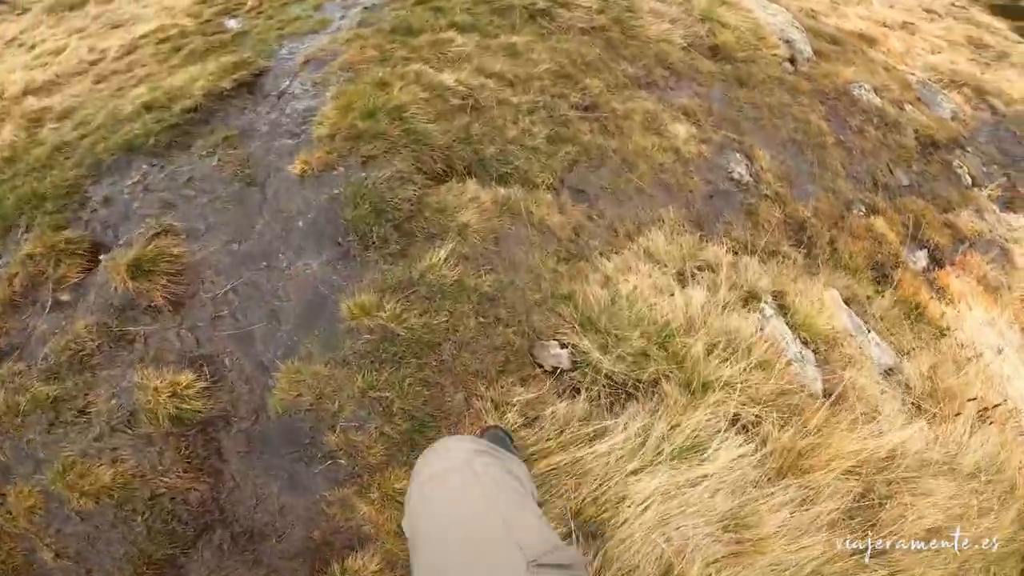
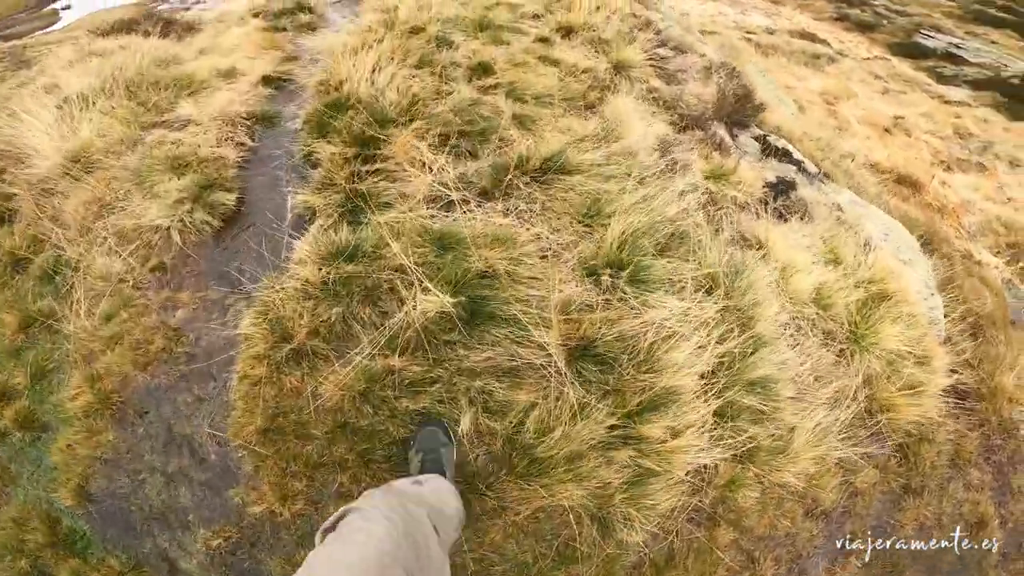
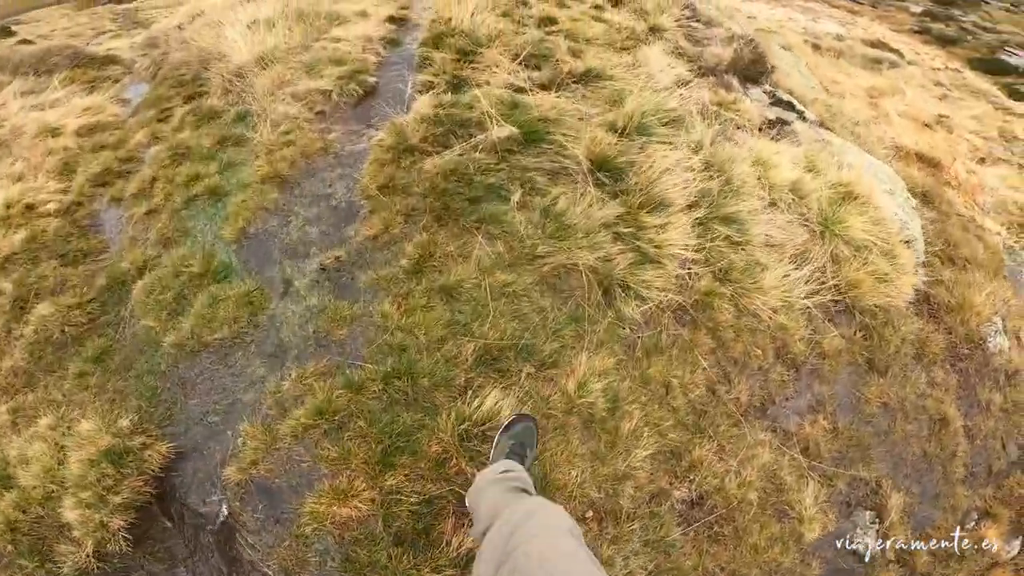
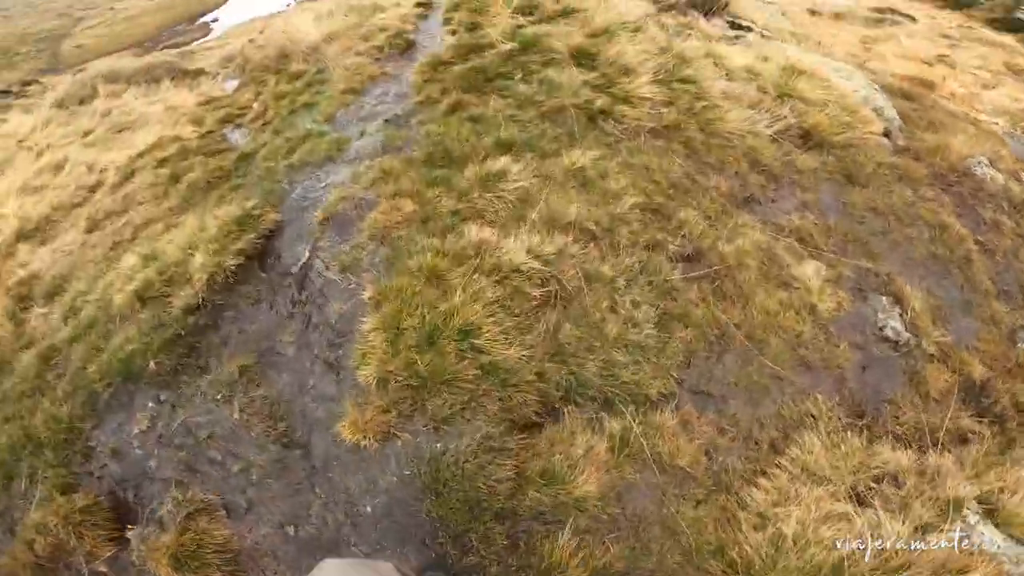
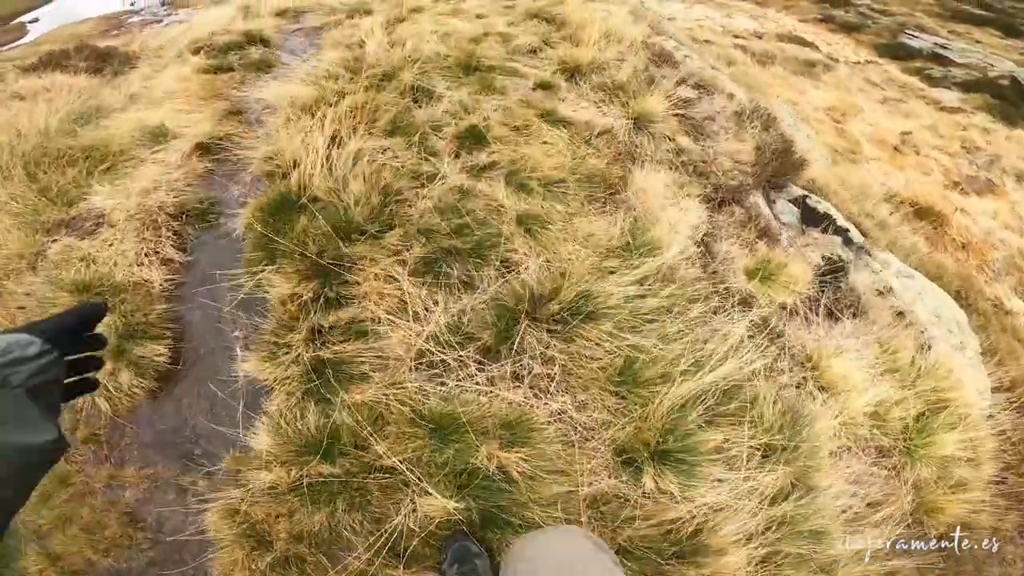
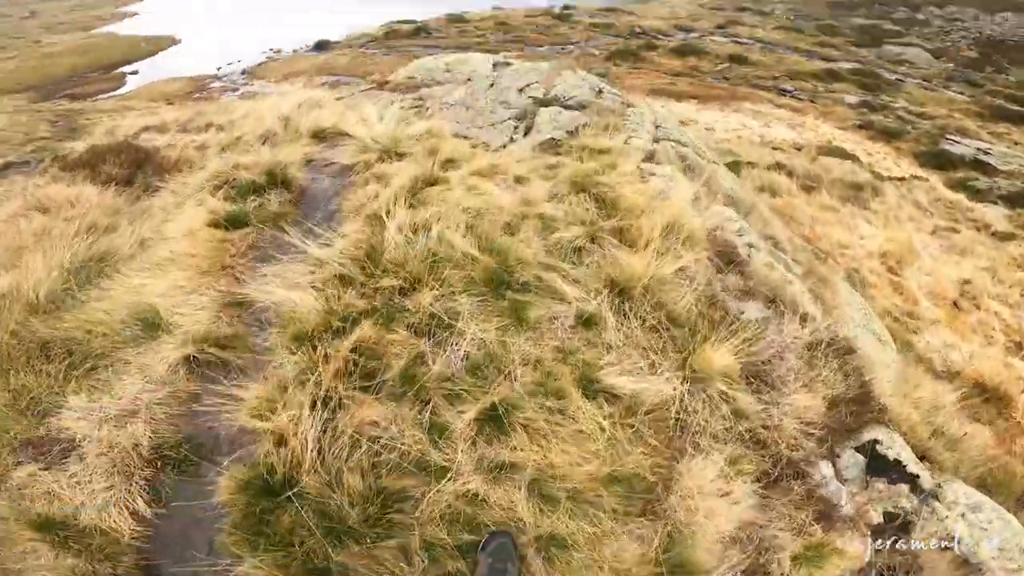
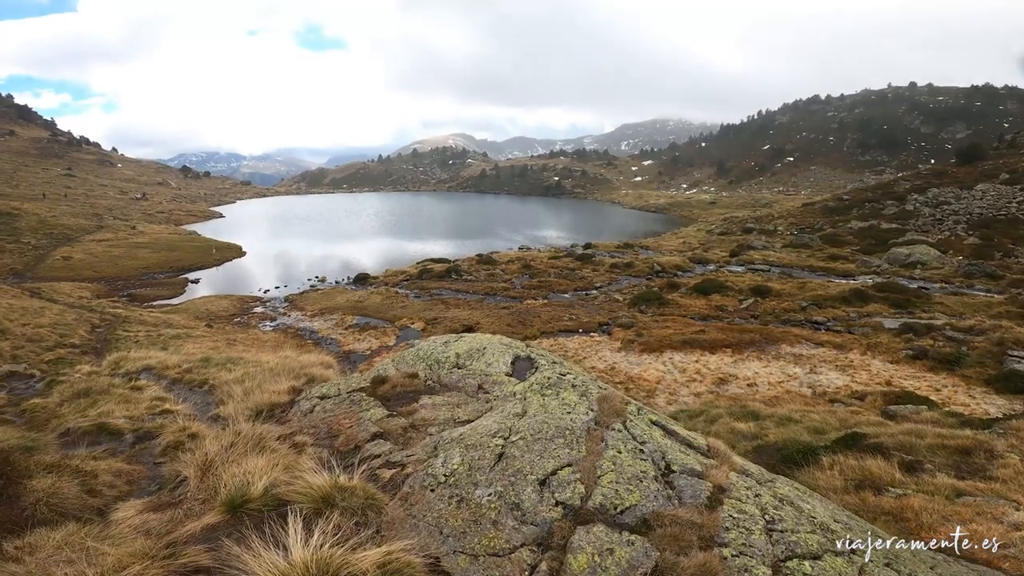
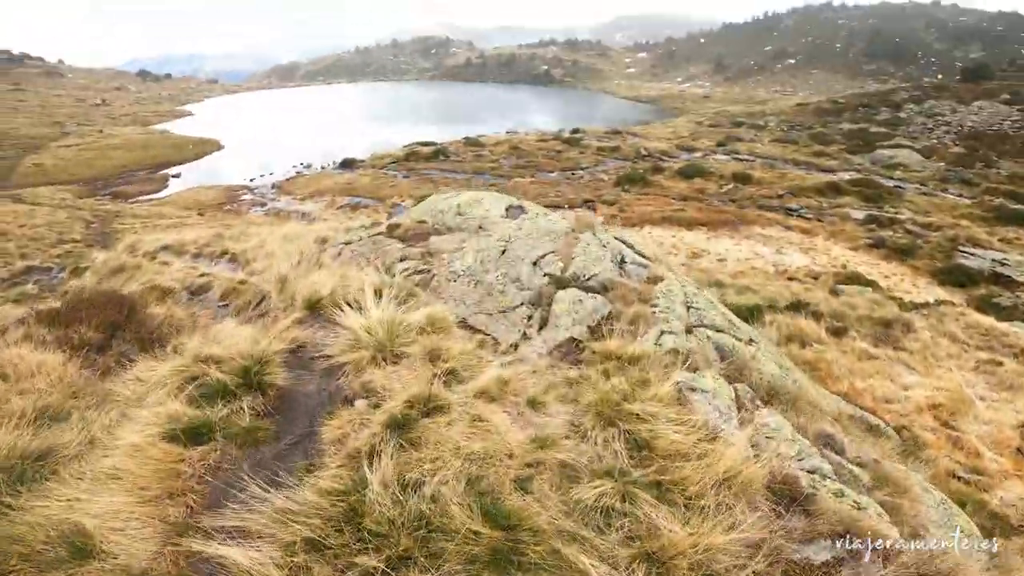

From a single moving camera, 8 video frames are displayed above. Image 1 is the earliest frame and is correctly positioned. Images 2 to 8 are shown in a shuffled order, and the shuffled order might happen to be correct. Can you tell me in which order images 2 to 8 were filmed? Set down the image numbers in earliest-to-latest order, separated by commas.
4, 3, 2, 5, 6, 8, 7
